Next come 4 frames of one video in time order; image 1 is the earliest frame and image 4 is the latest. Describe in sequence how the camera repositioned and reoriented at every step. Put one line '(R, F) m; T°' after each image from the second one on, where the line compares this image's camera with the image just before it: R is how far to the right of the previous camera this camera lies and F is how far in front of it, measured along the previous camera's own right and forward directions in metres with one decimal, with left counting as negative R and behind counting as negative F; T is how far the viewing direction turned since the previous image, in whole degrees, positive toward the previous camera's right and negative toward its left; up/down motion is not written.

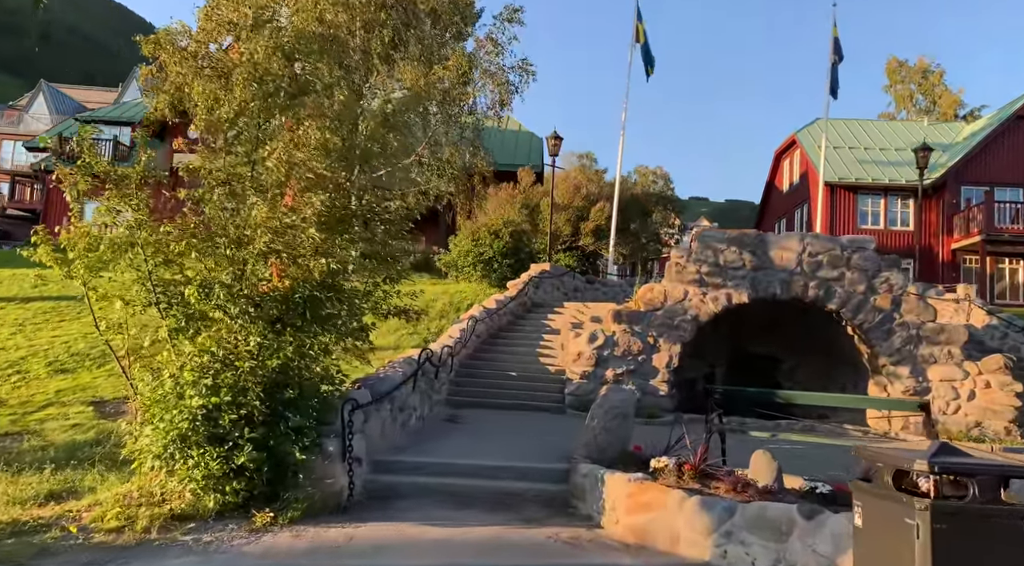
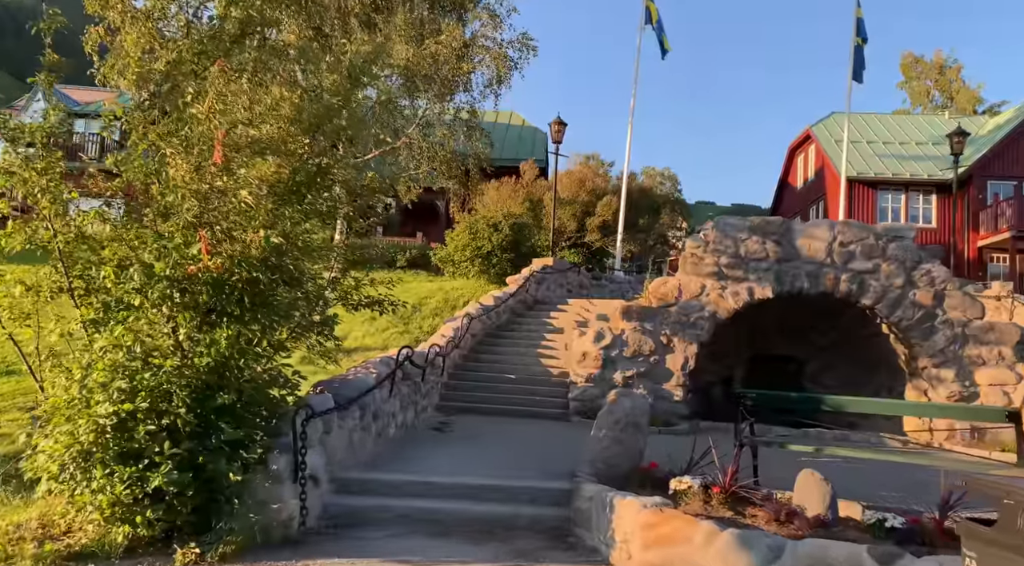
(+0.1, +1.5) m; 0°
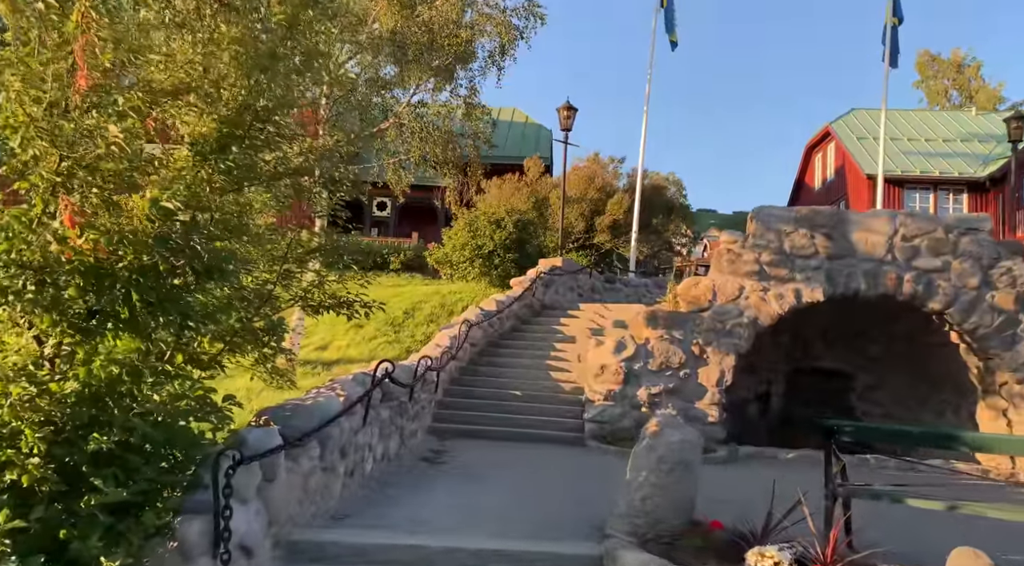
(-0.1, +1.9) m; 0°
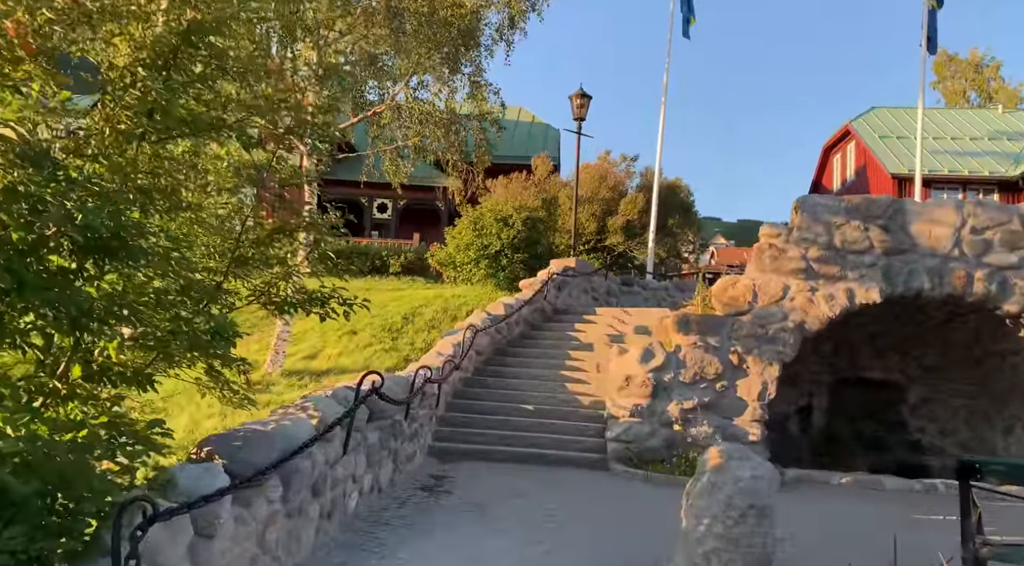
(-0.1, +1.4) m; 0°
